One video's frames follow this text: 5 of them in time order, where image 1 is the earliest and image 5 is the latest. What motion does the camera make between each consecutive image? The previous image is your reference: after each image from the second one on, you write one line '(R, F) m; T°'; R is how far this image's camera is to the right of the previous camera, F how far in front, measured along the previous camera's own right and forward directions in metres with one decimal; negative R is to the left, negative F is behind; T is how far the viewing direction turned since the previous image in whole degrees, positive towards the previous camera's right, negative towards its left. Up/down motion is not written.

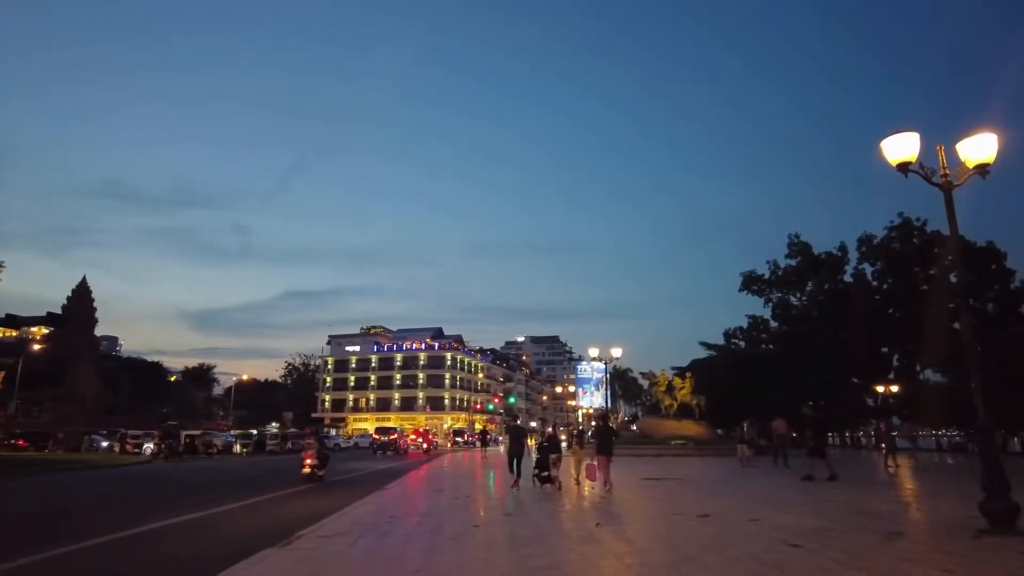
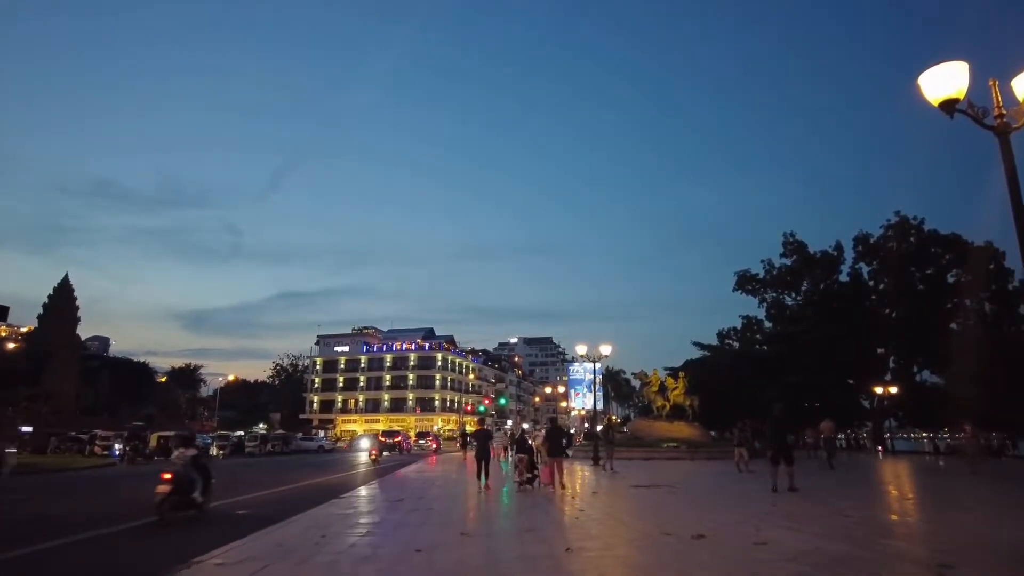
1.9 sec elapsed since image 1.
(+0.3, +1.3) m; +1°
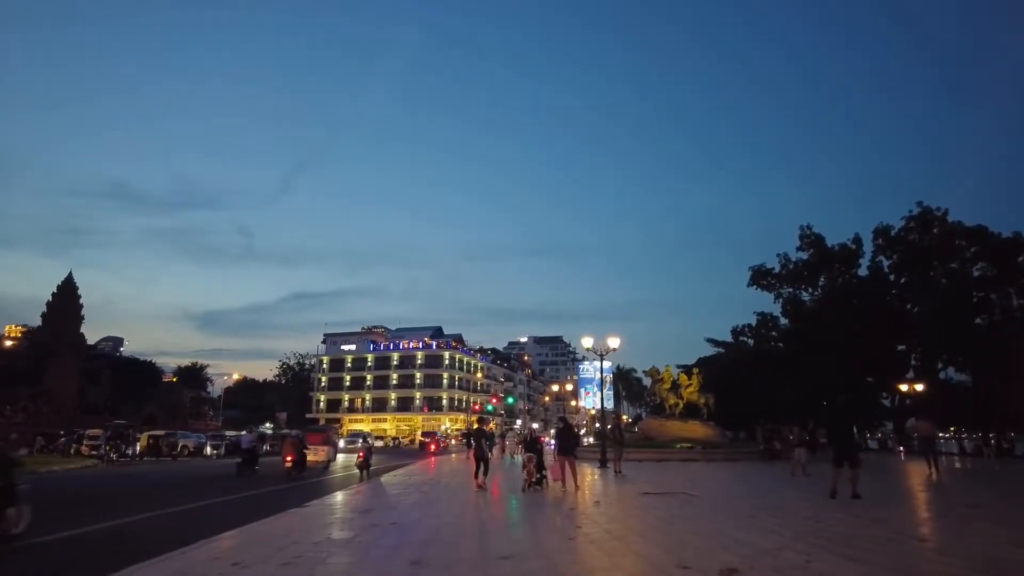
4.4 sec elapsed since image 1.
(+0.3, +1.7) m; -1°
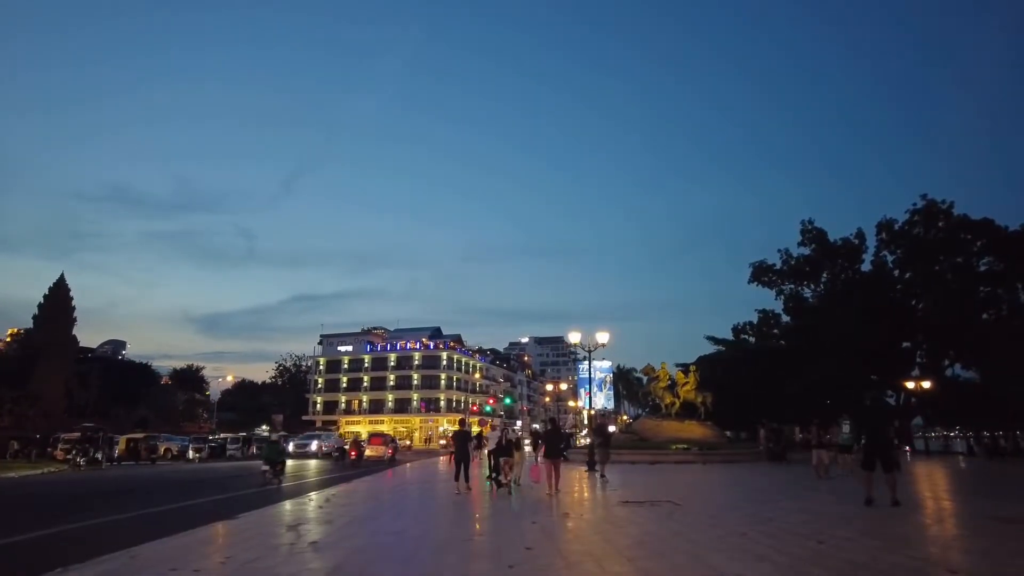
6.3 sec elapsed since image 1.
(+0.6, +1.3) m; 0°
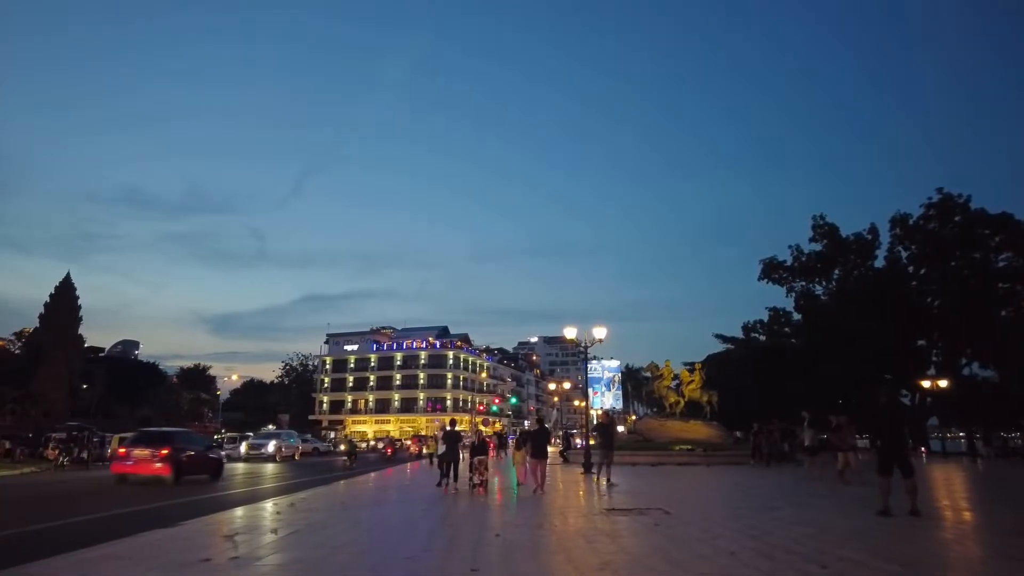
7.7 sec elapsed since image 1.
(+0.5, +1.0) m; -1°
